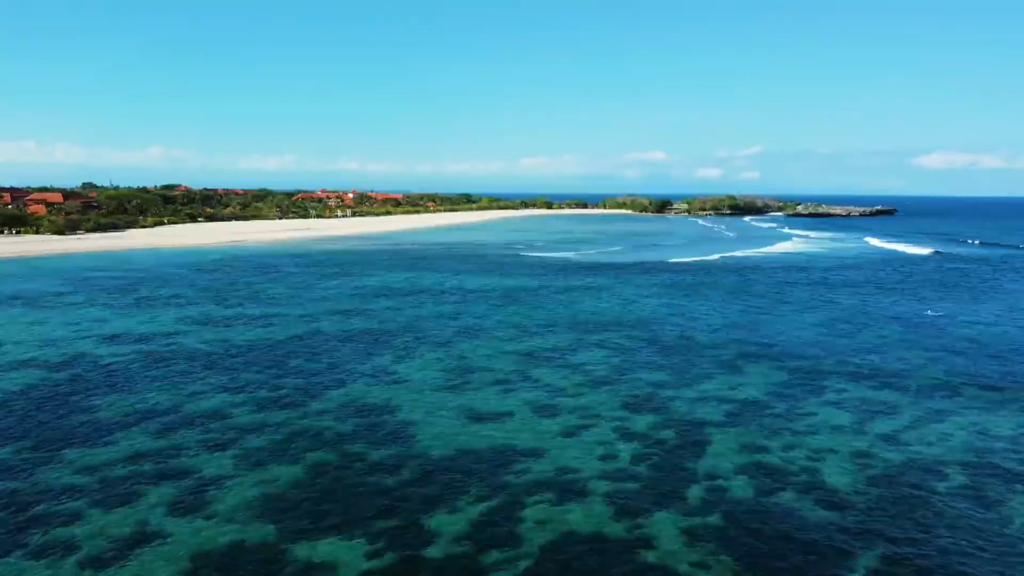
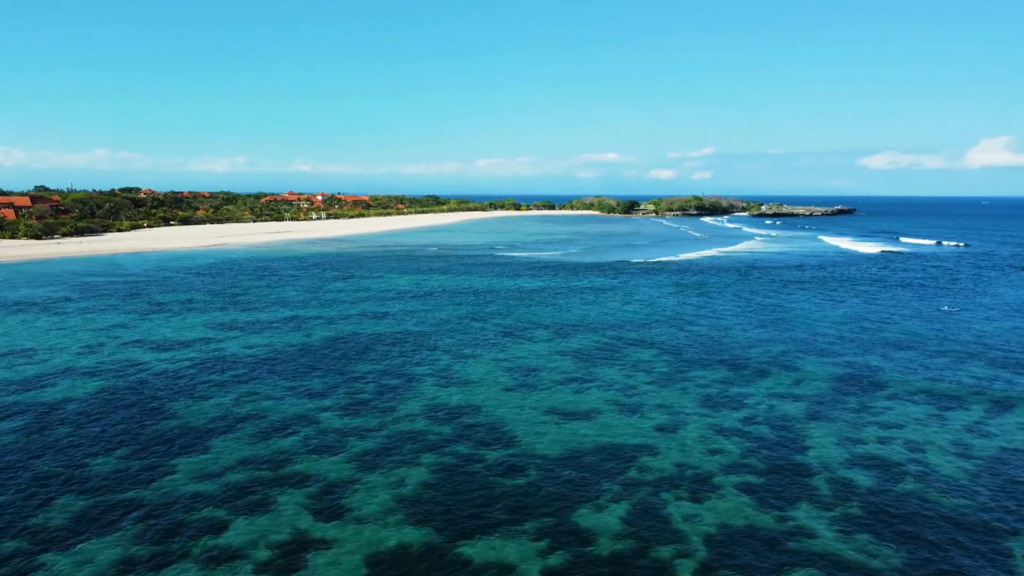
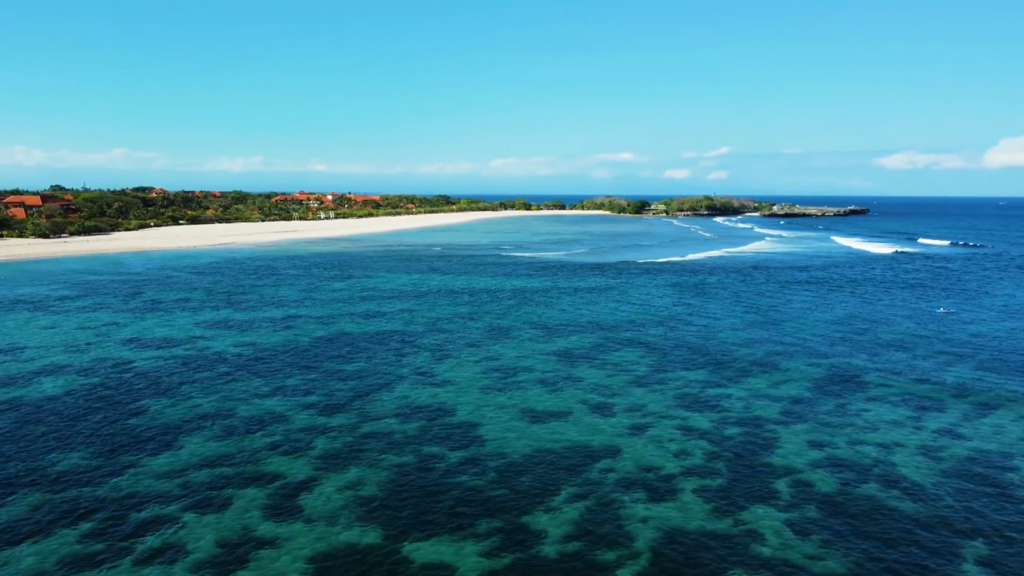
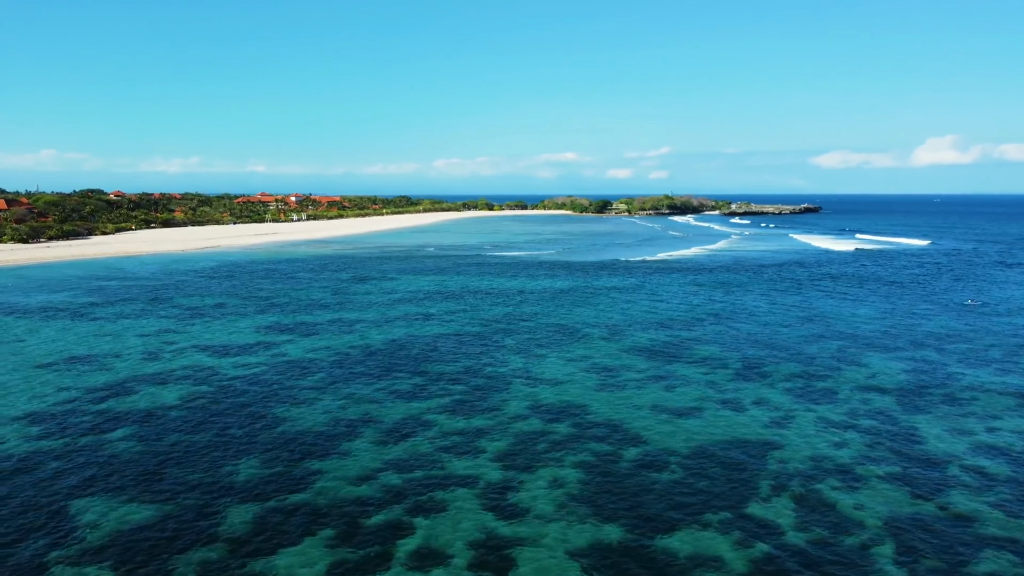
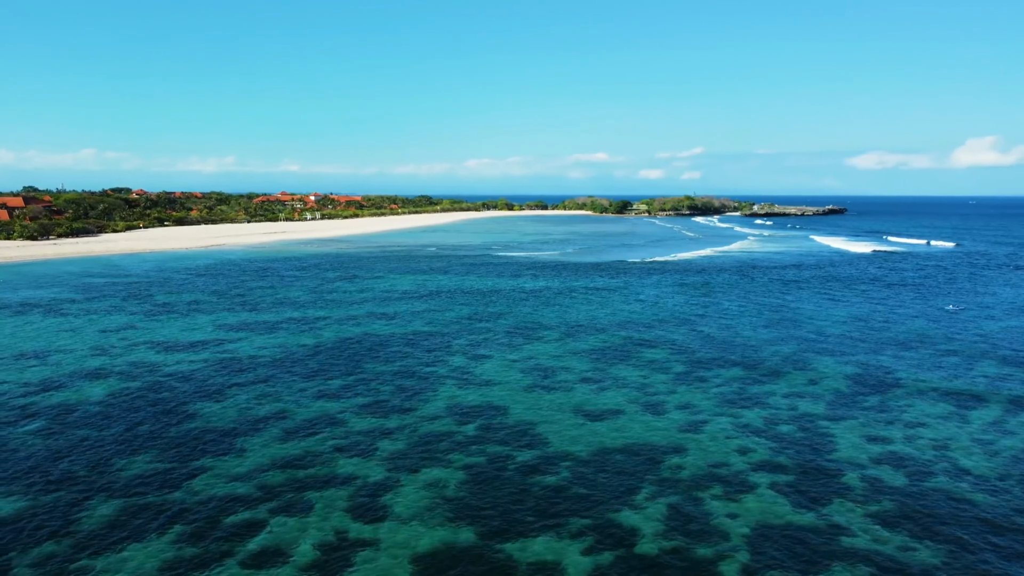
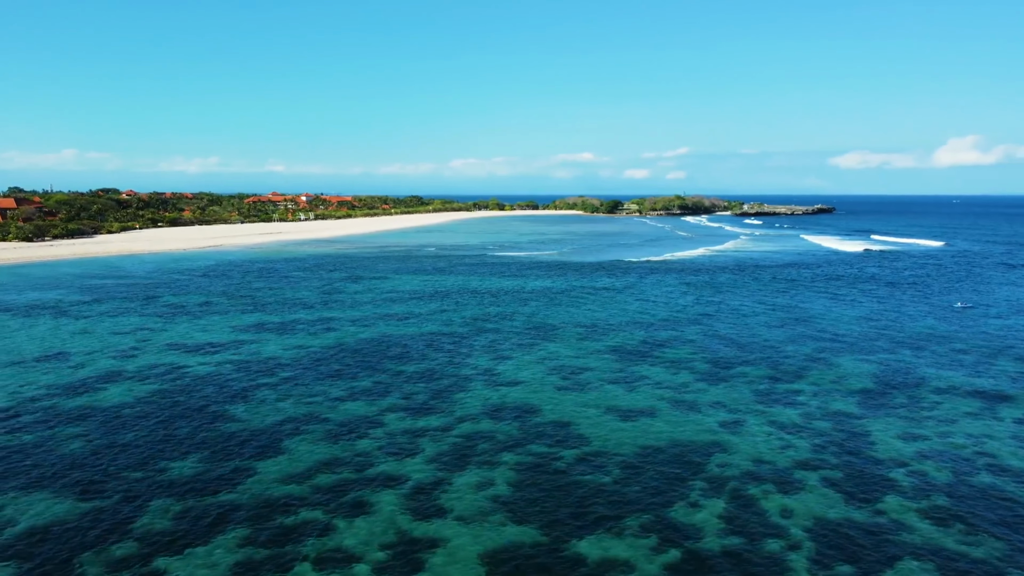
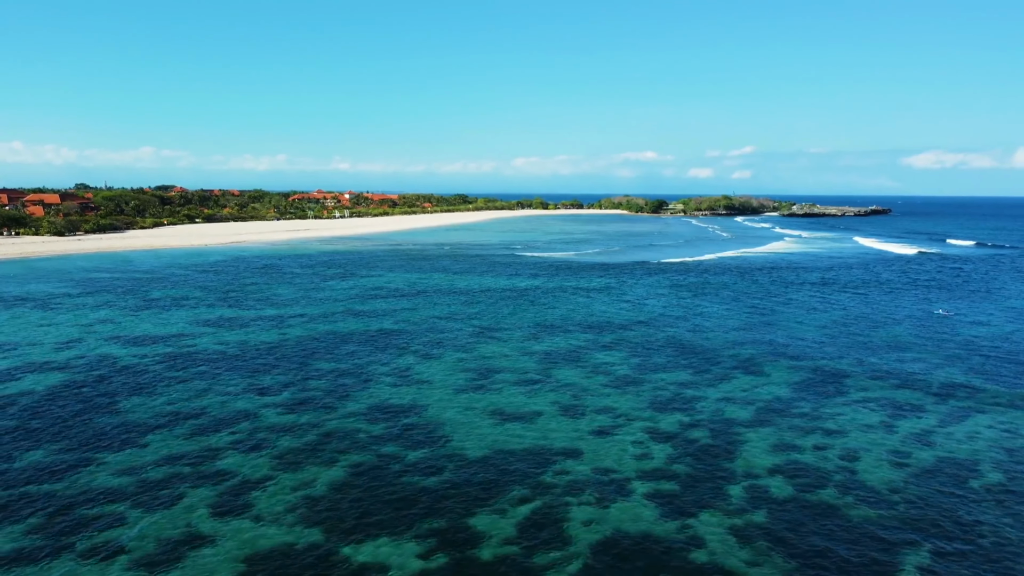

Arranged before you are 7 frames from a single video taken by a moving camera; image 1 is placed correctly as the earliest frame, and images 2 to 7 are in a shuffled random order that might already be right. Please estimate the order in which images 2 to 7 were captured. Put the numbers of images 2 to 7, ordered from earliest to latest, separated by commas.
7, 3, 2, 5, 6, 4
